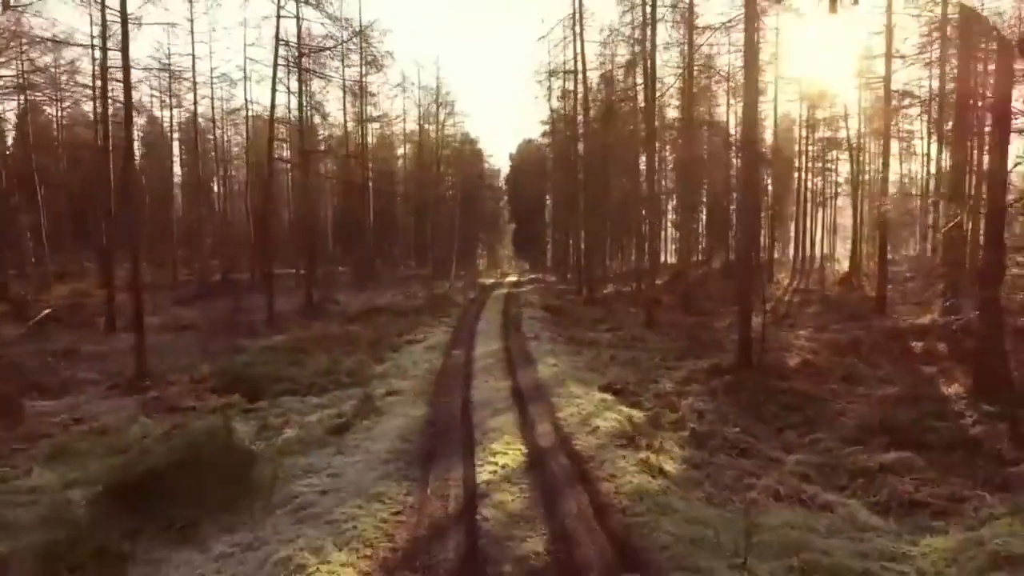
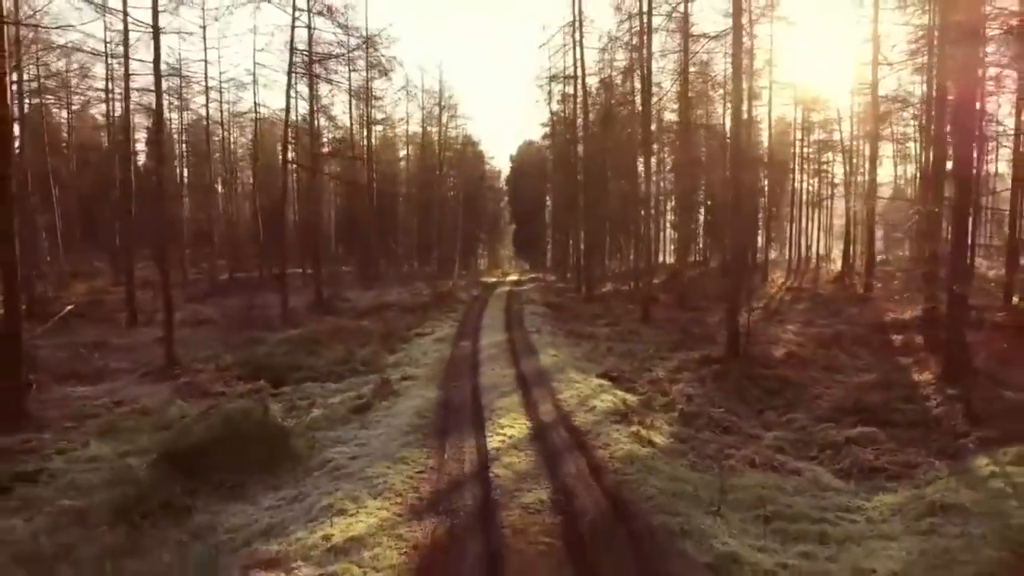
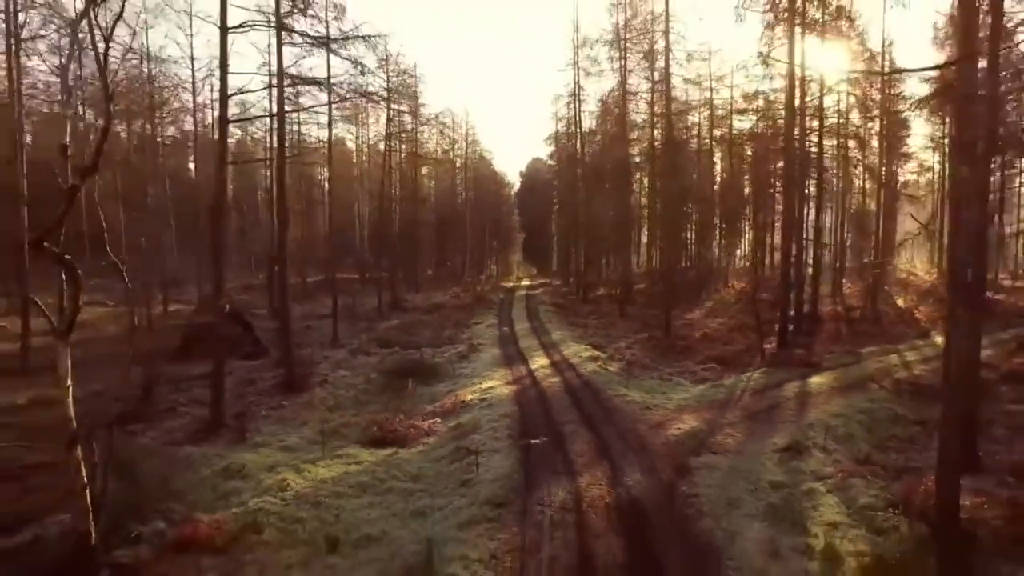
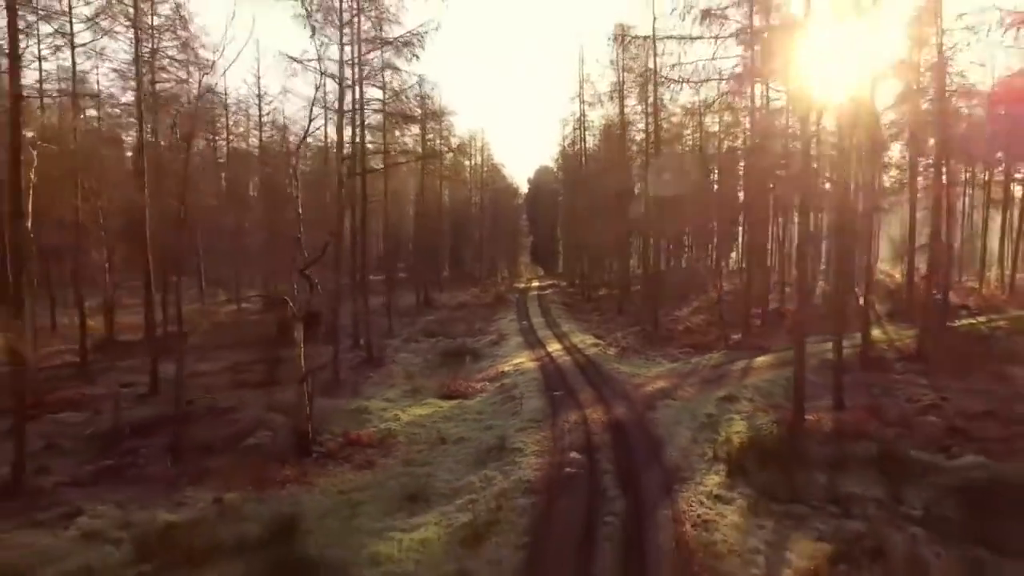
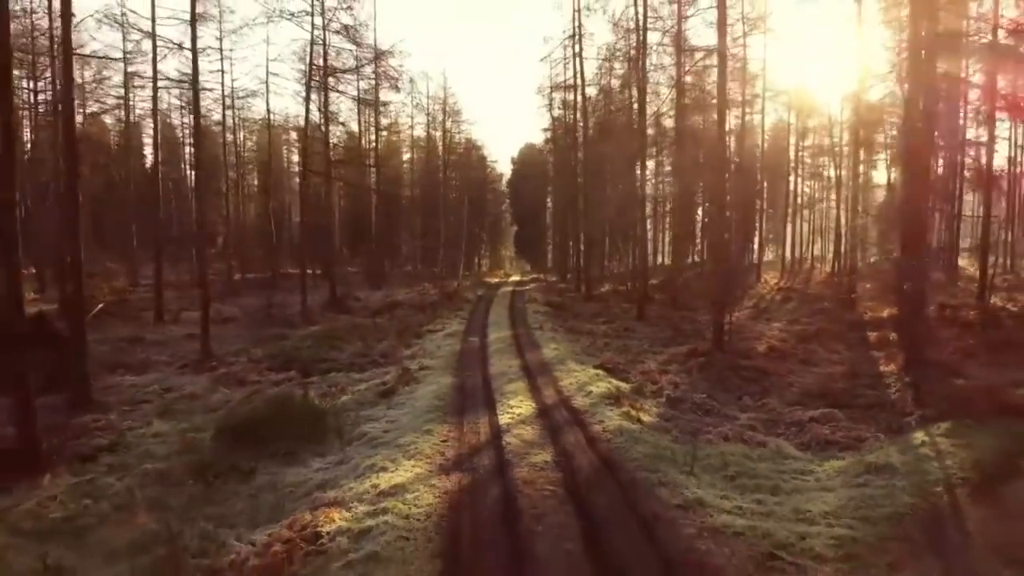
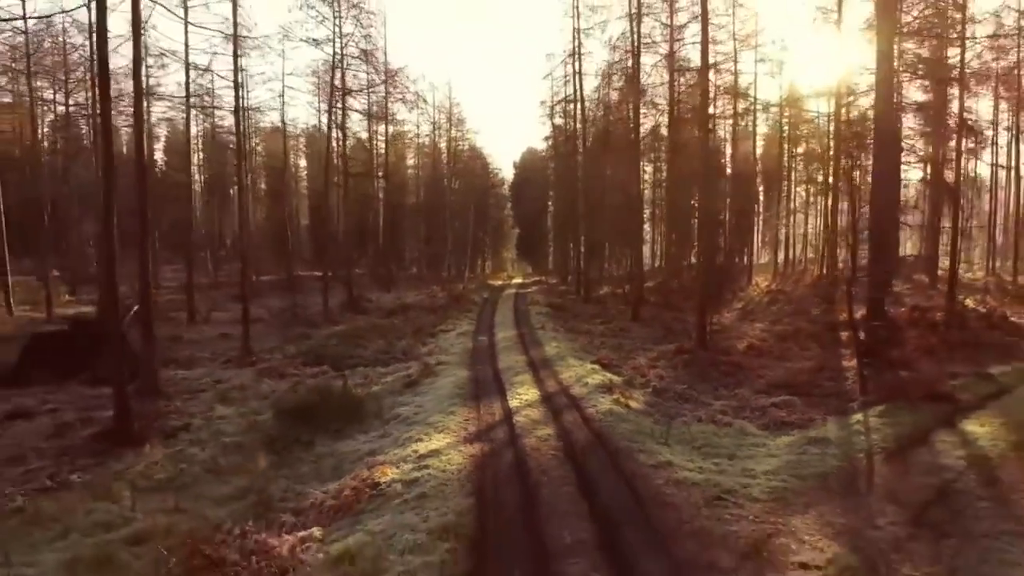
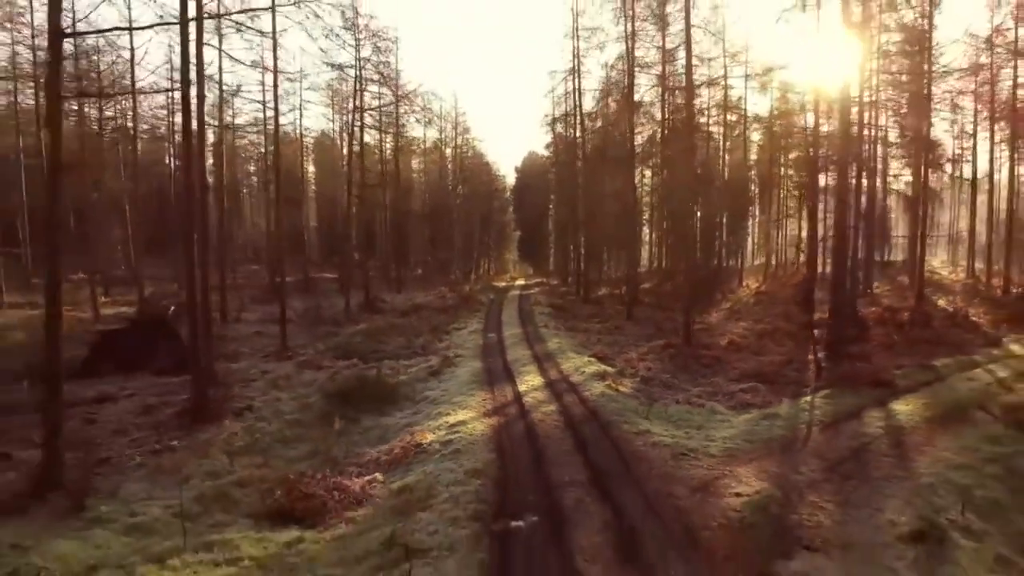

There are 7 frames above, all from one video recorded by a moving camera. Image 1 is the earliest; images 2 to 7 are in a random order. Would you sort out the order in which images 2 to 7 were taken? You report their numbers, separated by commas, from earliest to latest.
2, 5, 6, 7, 3, 4
